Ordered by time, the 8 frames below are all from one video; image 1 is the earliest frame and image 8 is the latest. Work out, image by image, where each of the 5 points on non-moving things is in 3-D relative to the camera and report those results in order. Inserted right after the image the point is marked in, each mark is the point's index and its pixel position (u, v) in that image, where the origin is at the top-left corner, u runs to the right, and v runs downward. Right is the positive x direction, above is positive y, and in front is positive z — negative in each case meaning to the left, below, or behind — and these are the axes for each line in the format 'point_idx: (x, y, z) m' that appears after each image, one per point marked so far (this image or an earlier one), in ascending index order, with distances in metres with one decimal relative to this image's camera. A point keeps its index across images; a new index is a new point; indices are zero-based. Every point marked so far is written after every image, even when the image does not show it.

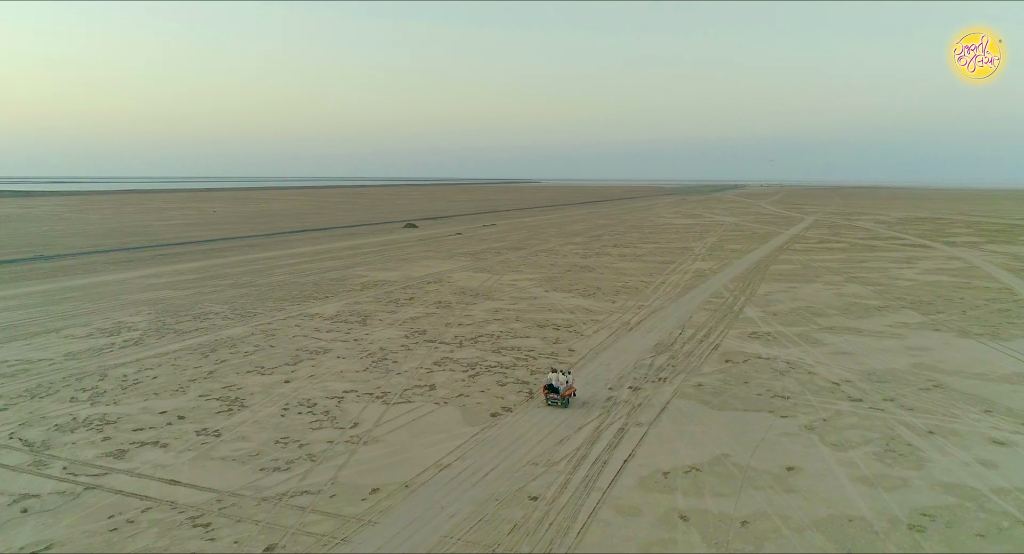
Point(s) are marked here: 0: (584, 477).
0: (+0.7, -2.1, +7.6) m
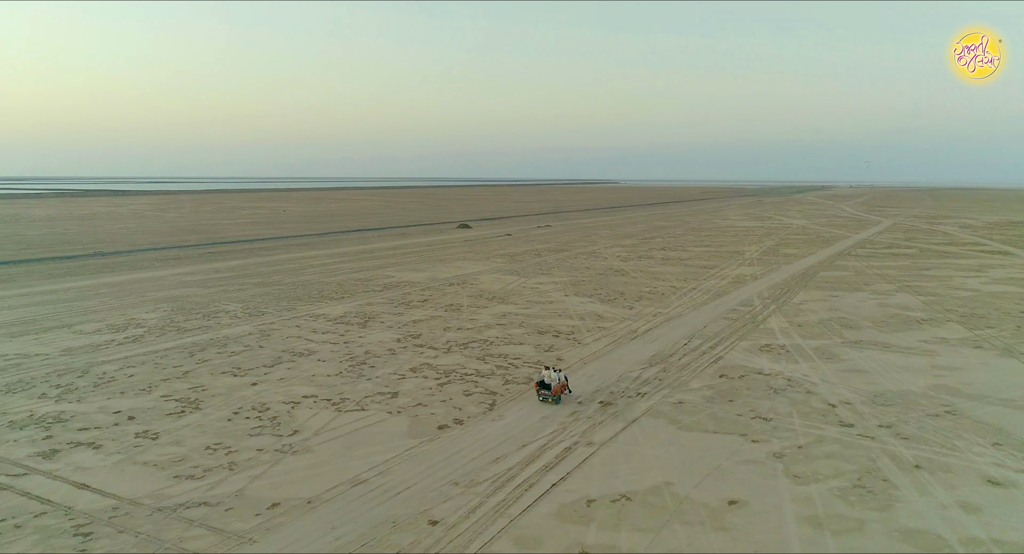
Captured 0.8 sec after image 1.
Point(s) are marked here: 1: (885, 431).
0: (-0.1, -2.2, +7.0) m
1: (+4.5, -1.9, +9.0) m
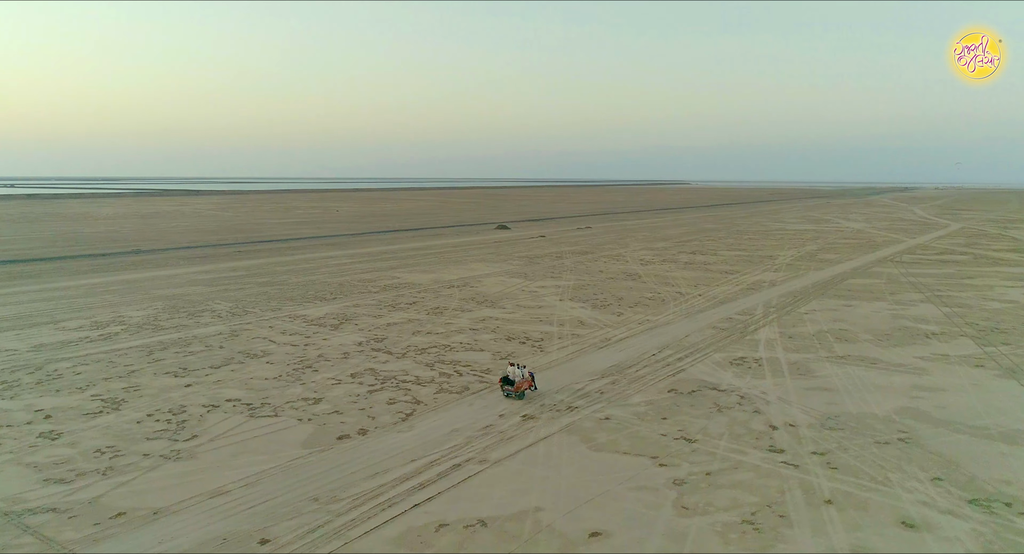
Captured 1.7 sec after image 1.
0: (-1.5, -2.2, +6.6) m
1: (+3.3, -2.0, +8.1) m
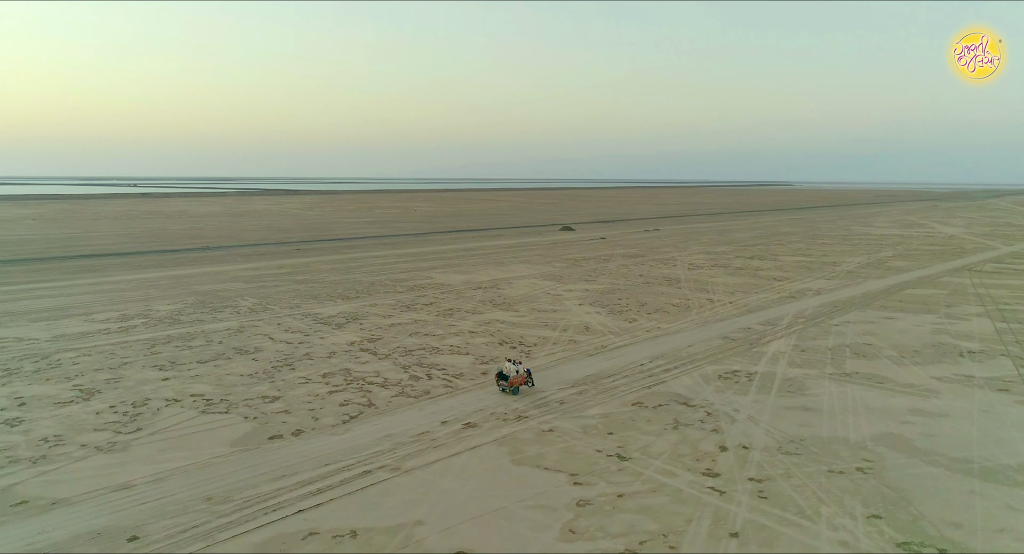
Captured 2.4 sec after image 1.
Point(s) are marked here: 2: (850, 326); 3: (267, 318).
0: (-2.6, -2.2, +6.6) m
1: (+2.4, -2.1, +7.5) m
2: (+7.1, -1.1, +15.4) m
3: (-5.4, -0.9, +16.1) m
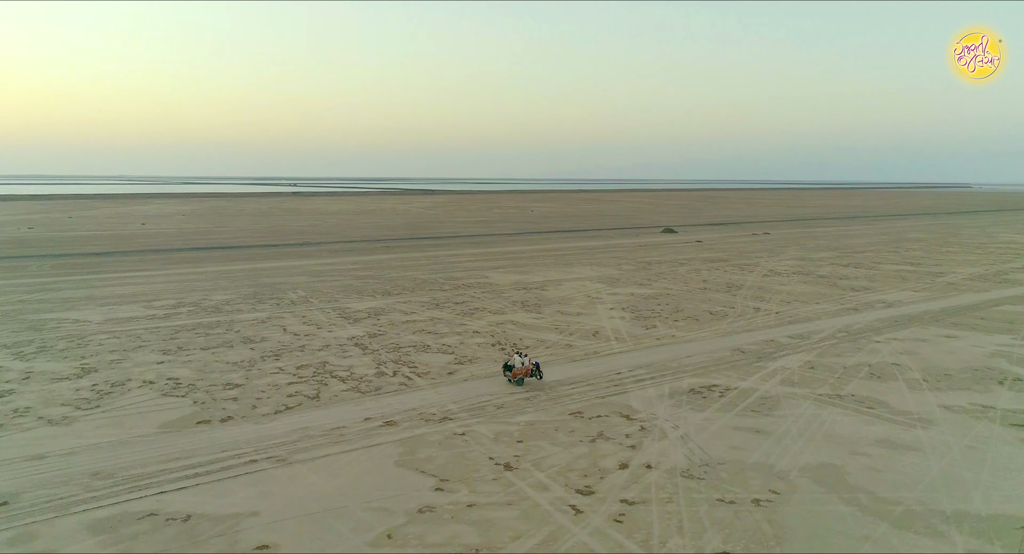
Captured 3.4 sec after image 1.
0: (-4.1, -2.1, +7.1) m
1: (+0.9, -2.2, +6.9) m
2: (+7.2, -1.3, +13.8) m
3: (-5.0, -0.8, +17.0) m
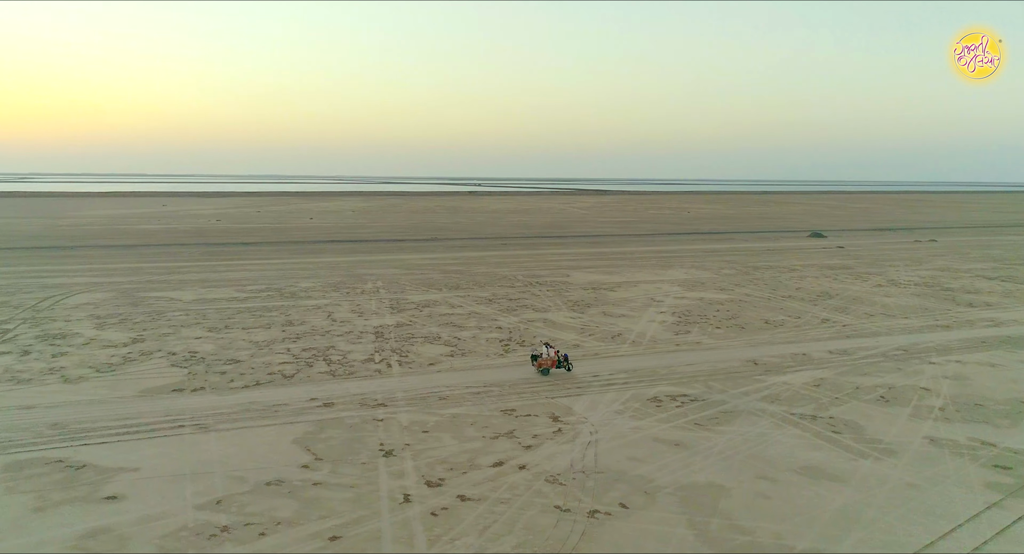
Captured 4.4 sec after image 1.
0: (-5.5, -1.9, +8.4) m
1: (-0.7, -2.1, +6.9) m
2: (+7.1, -1.5, +12.0) m
3: (-3.8, -0.6, +18.2) m
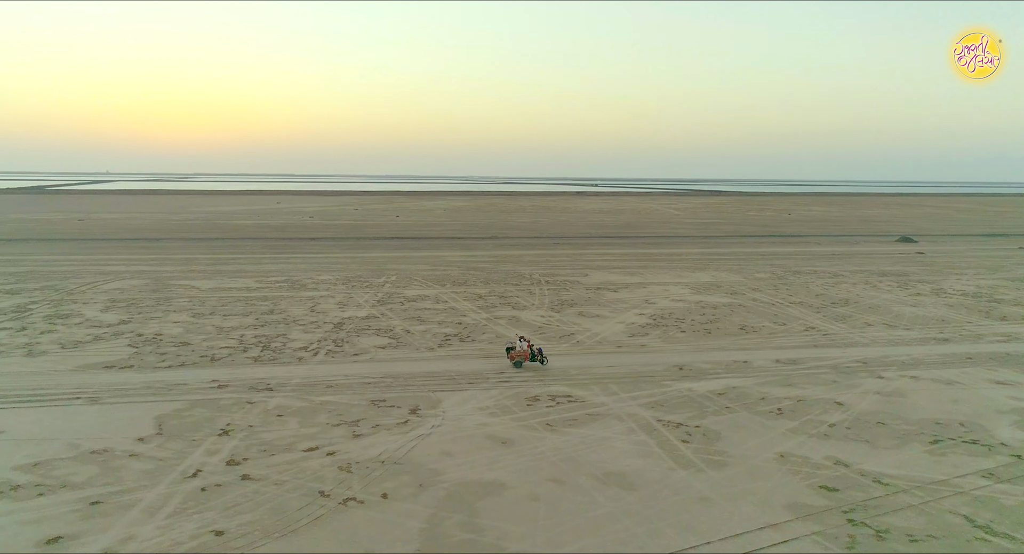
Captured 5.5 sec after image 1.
0: (-7.4, -1.7, +9.6) m
1: (-2.9, -2.0, +7.3) m
2: (+5.7, -1.6, +10.9) m
3: (-4.0, -0.4, +18.9) m
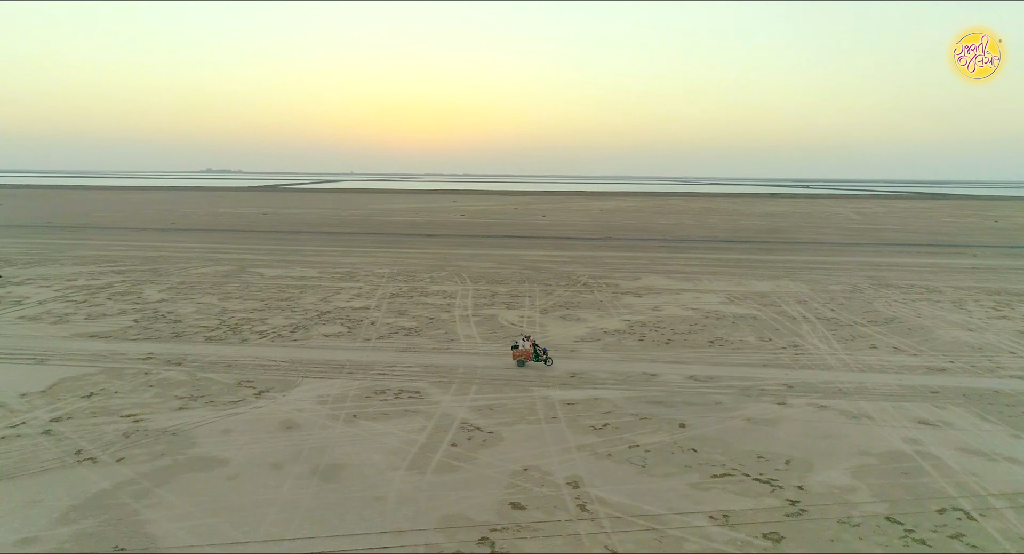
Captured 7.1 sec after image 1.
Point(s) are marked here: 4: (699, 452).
0: (-9.4, -1.3, +12.1) m
1: (-5.7, -1.8, +8.6) m
2: (+3.6, -1.7, +9.6) m
3: (-3.4, -0.2, +20.0) m
4: (+2.2, -2.0, +8.1) m
